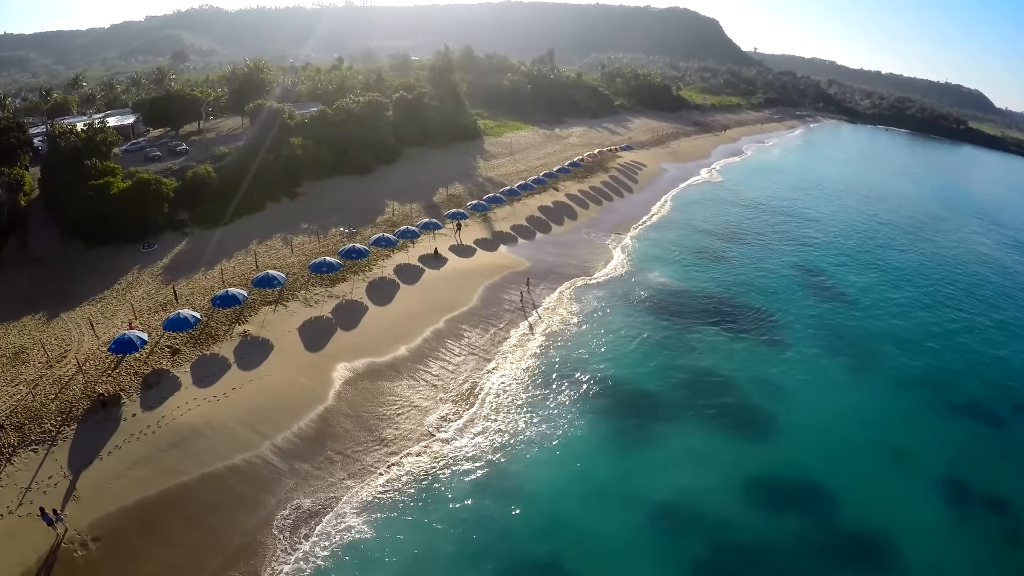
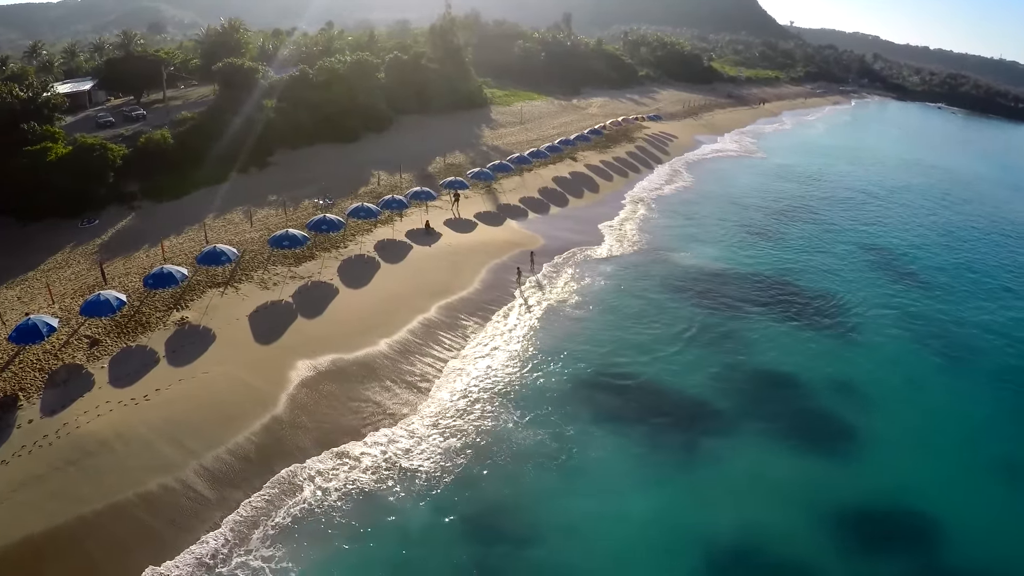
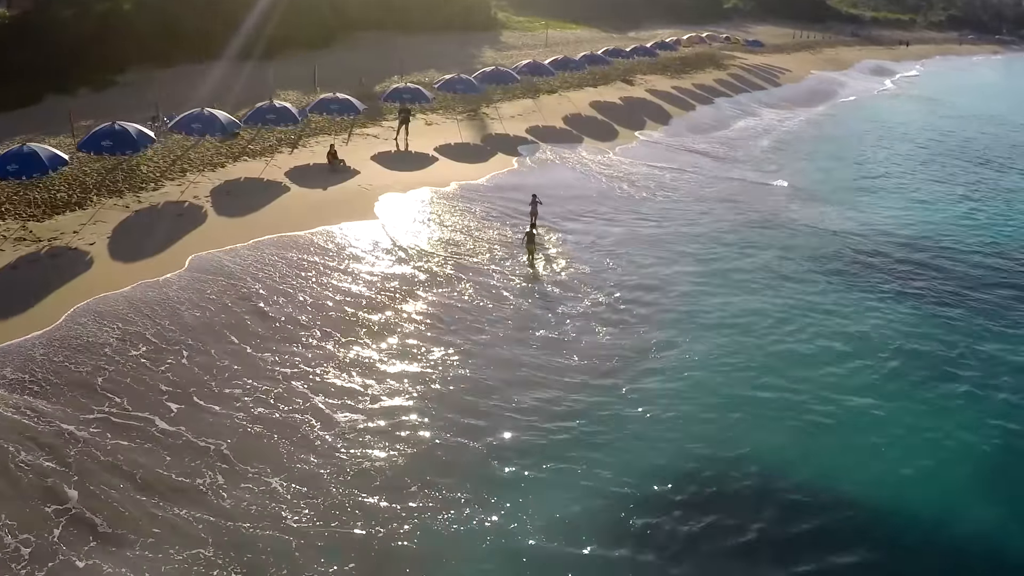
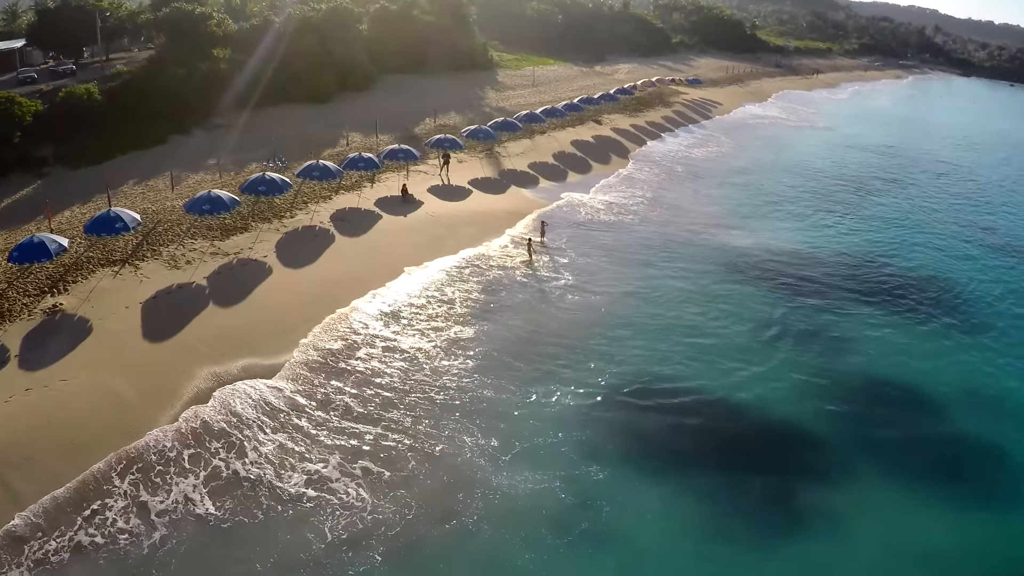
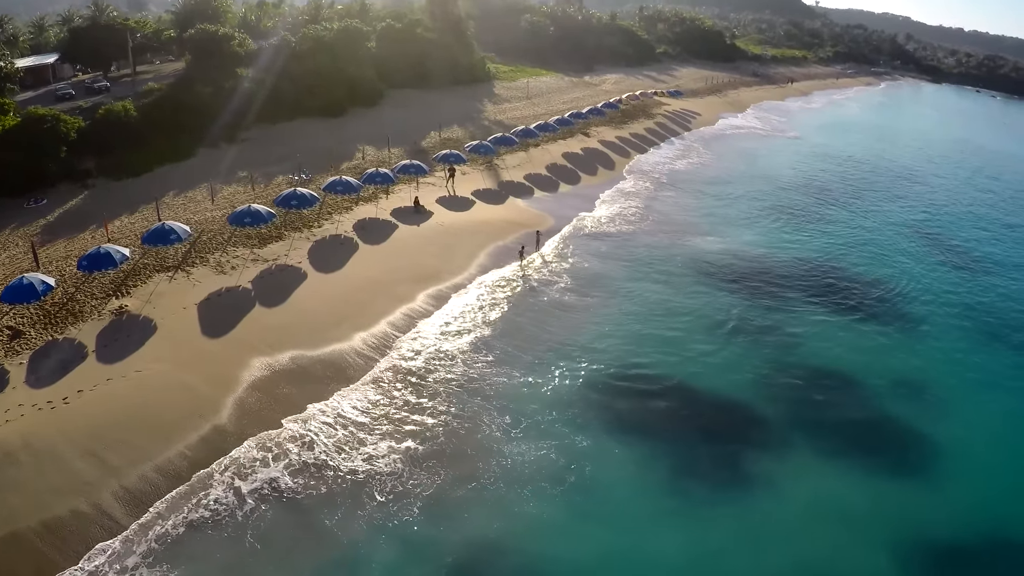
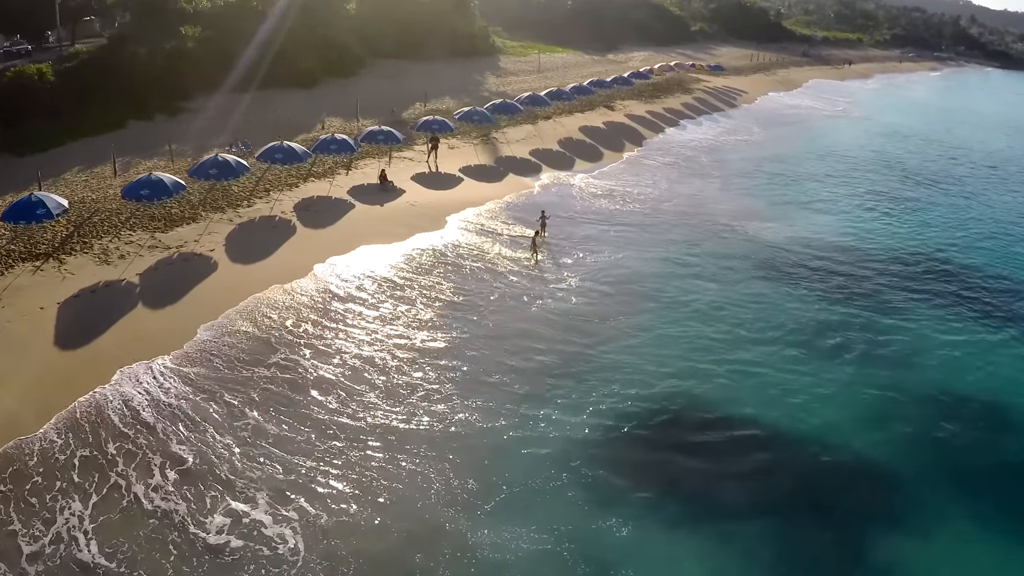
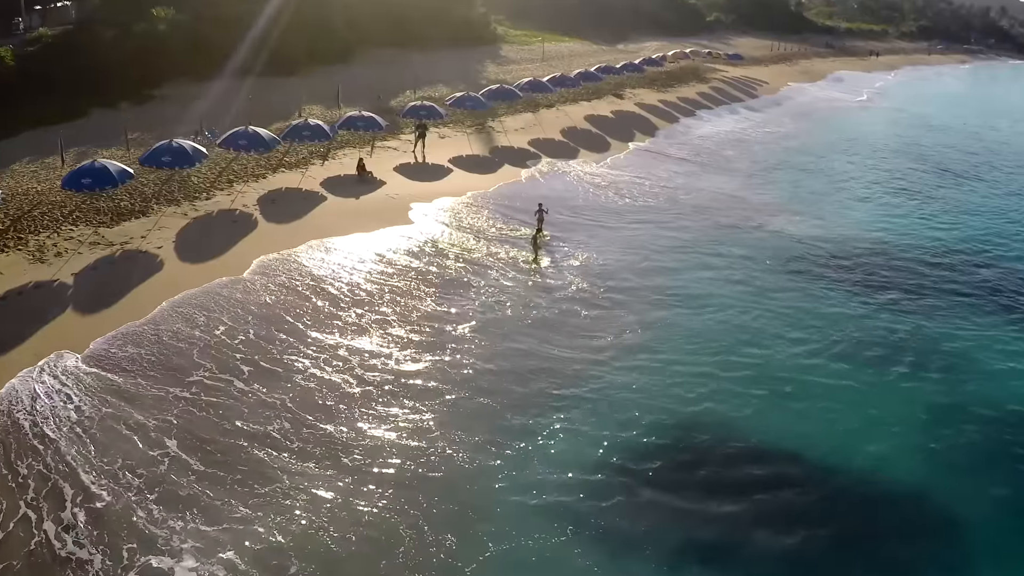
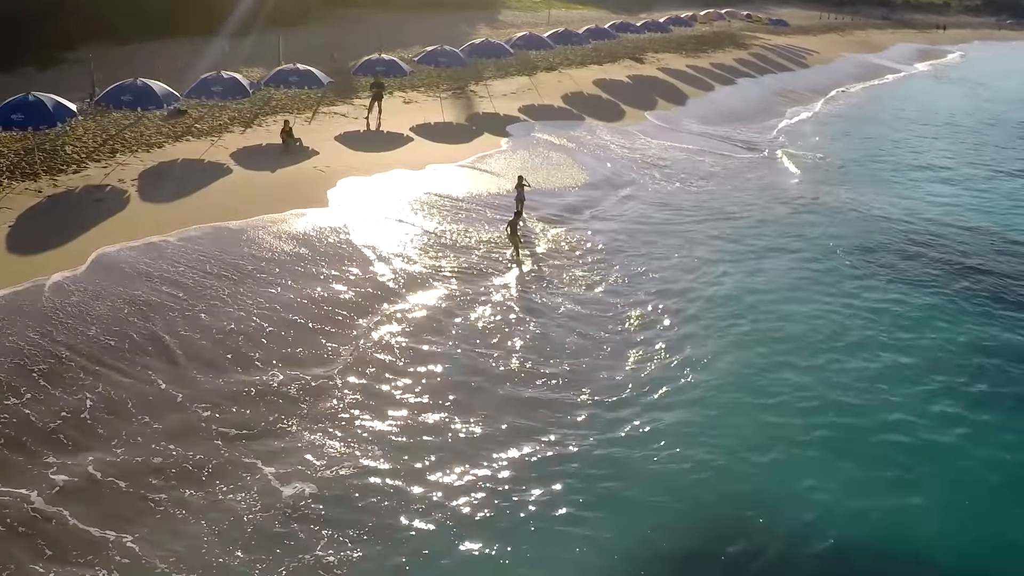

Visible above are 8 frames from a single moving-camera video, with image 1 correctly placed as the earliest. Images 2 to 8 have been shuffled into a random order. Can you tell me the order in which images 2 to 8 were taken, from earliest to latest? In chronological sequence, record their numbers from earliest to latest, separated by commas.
2, 5, 4, 6, 7, 3, 8
